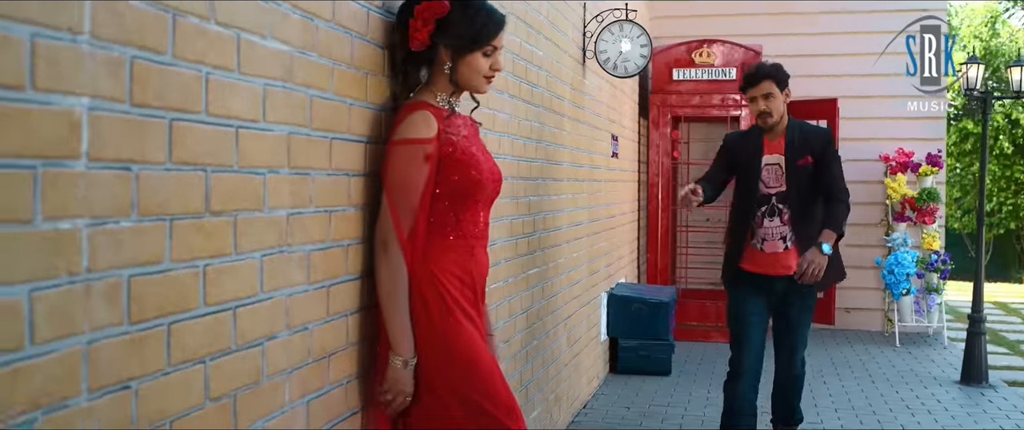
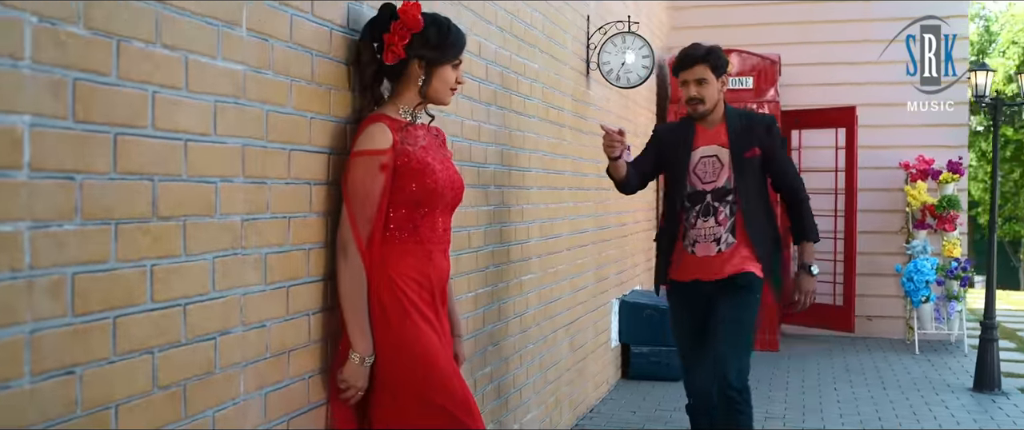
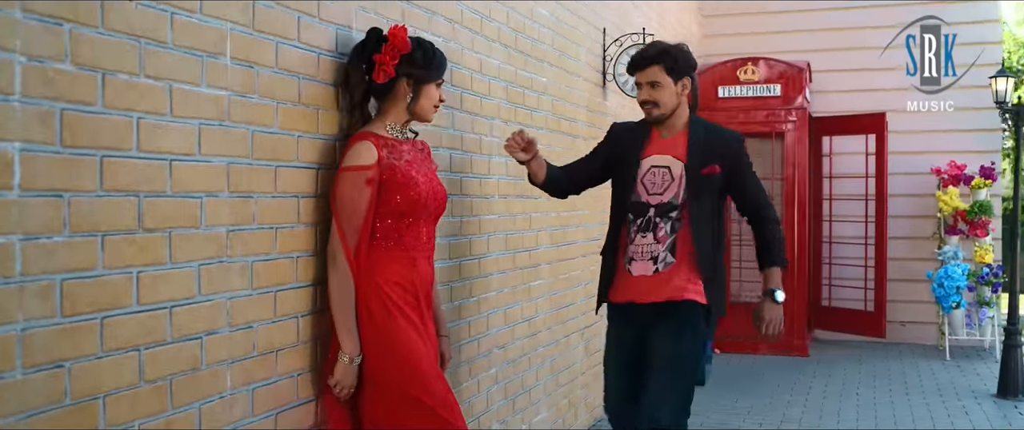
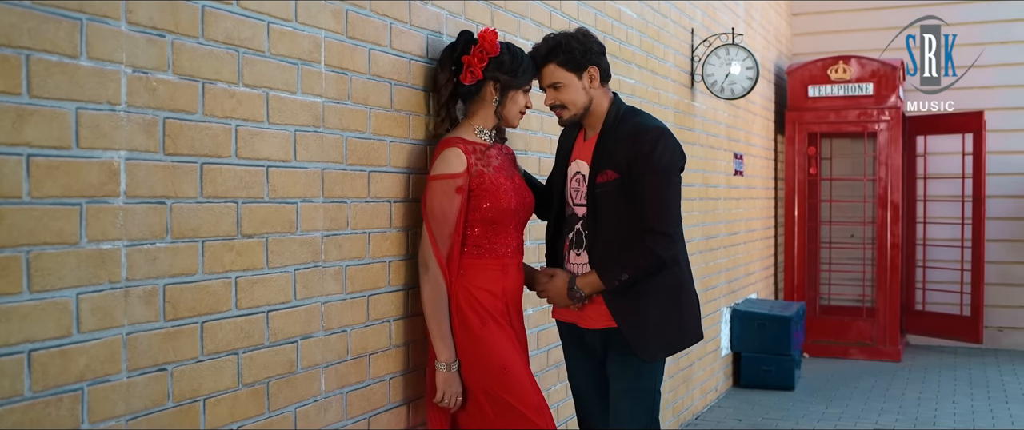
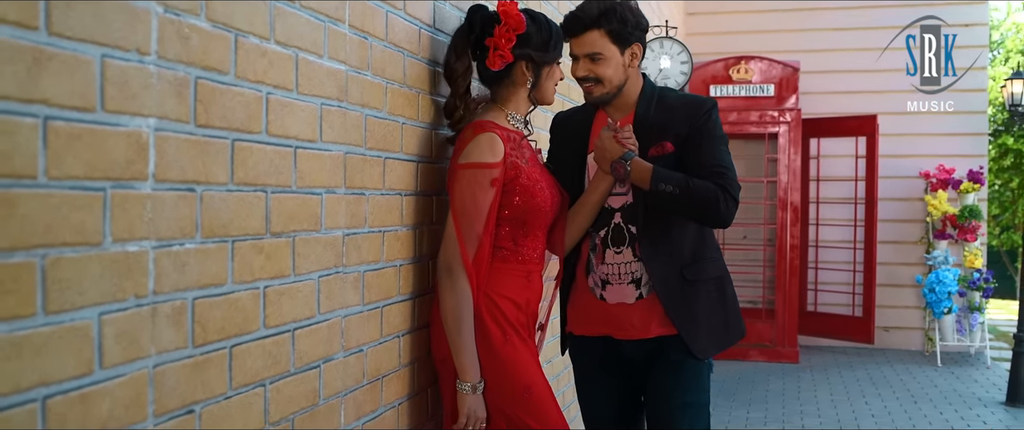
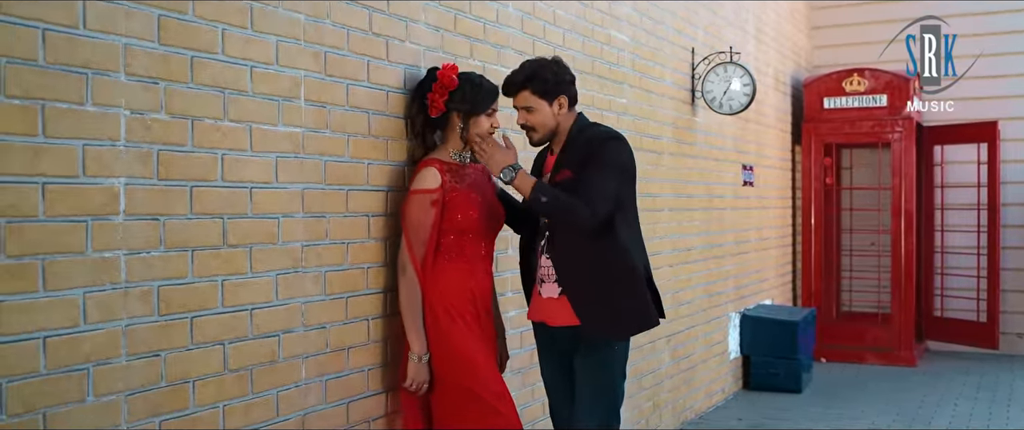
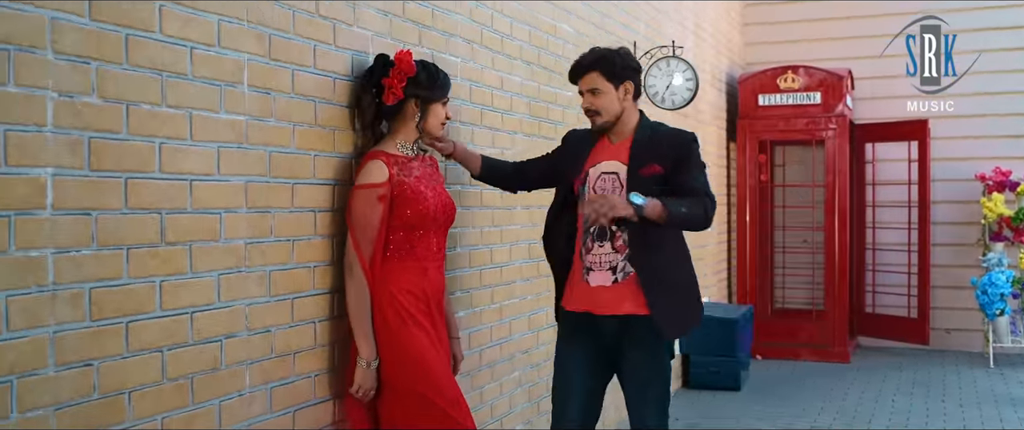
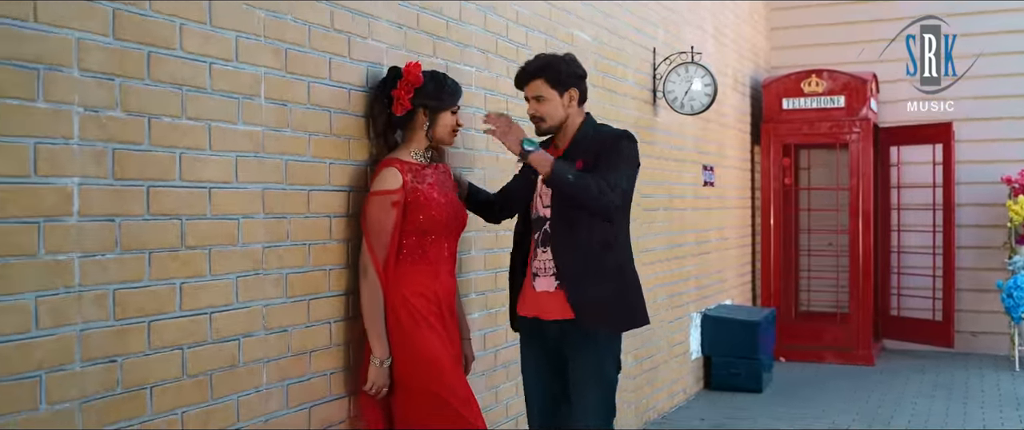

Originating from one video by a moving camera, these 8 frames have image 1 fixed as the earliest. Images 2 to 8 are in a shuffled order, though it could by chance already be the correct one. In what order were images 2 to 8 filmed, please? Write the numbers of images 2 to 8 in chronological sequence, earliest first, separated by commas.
2, 3, 7, 8, 6, 4, 5
